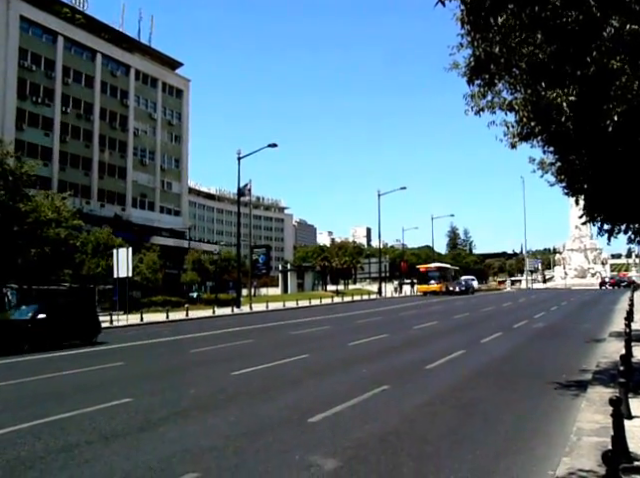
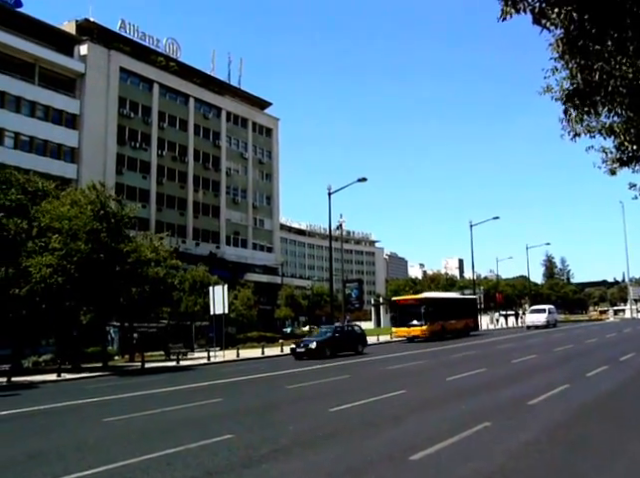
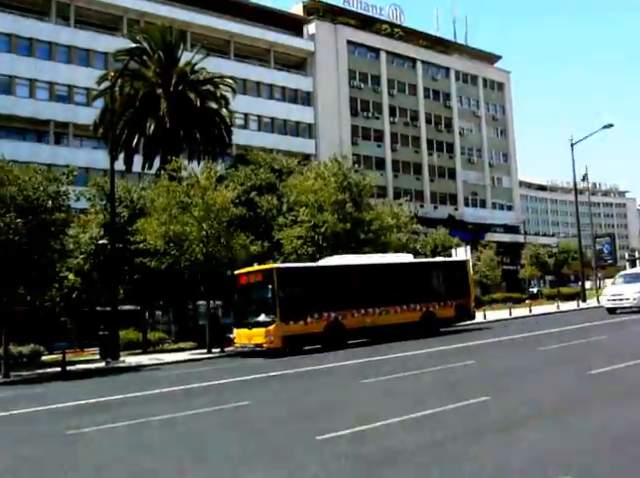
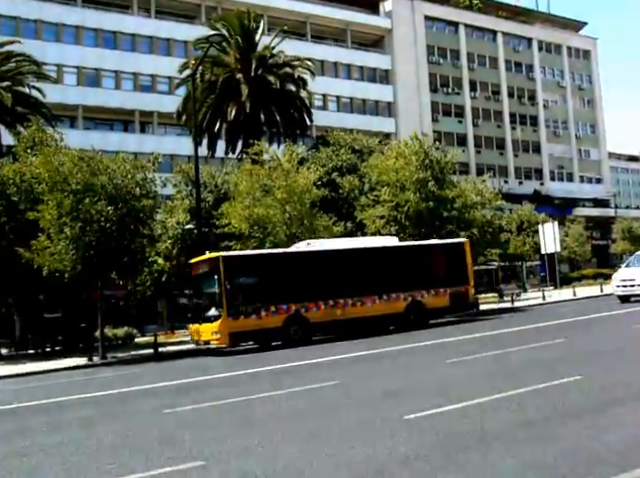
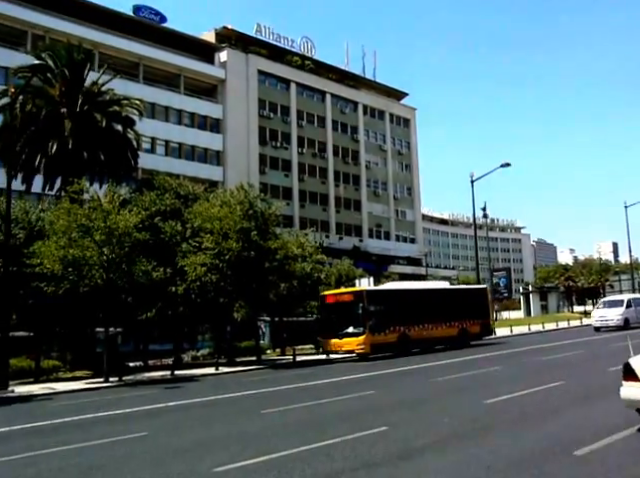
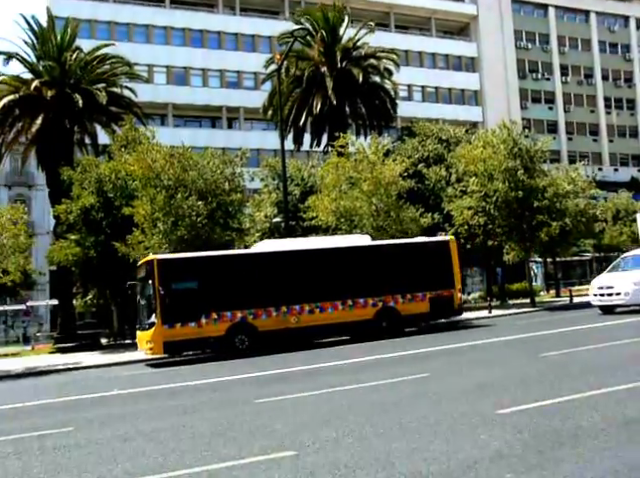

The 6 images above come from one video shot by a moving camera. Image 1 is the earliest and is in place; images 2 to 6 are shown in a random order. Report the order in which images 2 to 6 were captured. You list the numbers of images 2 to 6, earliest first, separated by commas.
2, 5, 3, 4, 6
